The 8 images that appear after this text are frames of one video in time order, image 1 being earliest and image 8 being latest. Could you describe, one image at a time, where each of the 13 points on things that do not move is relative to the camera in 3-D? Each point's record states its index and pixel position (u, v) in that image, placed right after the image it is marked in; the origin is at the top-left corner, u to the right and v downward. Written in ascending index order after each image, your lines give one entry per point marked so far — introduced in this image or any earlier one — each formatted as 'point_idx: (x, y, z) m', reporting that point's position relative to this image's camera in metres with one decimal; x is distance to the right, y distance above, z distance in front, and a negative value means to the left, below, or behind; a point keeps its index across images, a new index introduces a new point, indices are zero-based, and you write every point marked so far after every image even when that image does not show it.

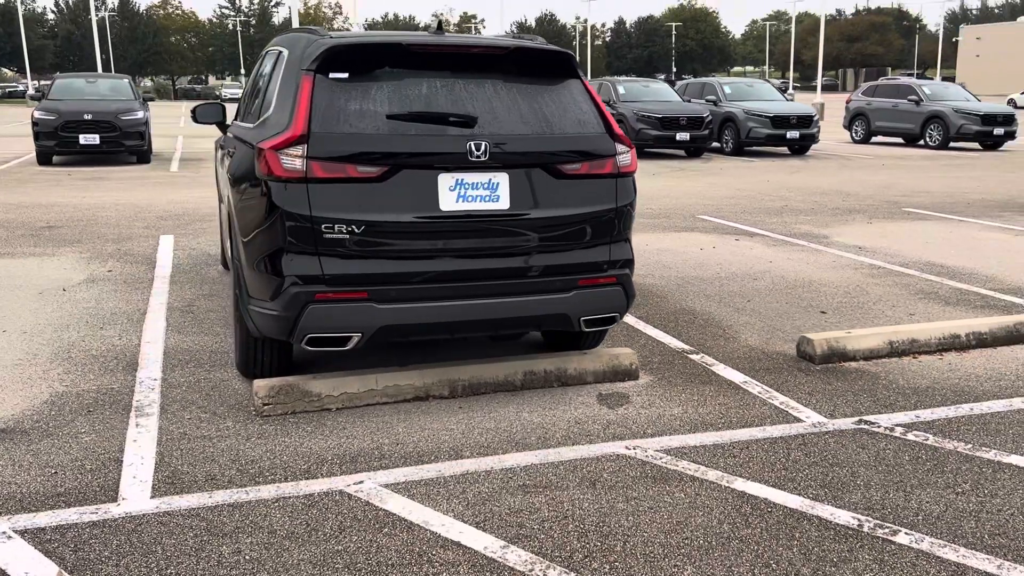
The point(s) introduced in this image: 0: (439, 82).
0: (-0.3, +0.9, +3.9) m
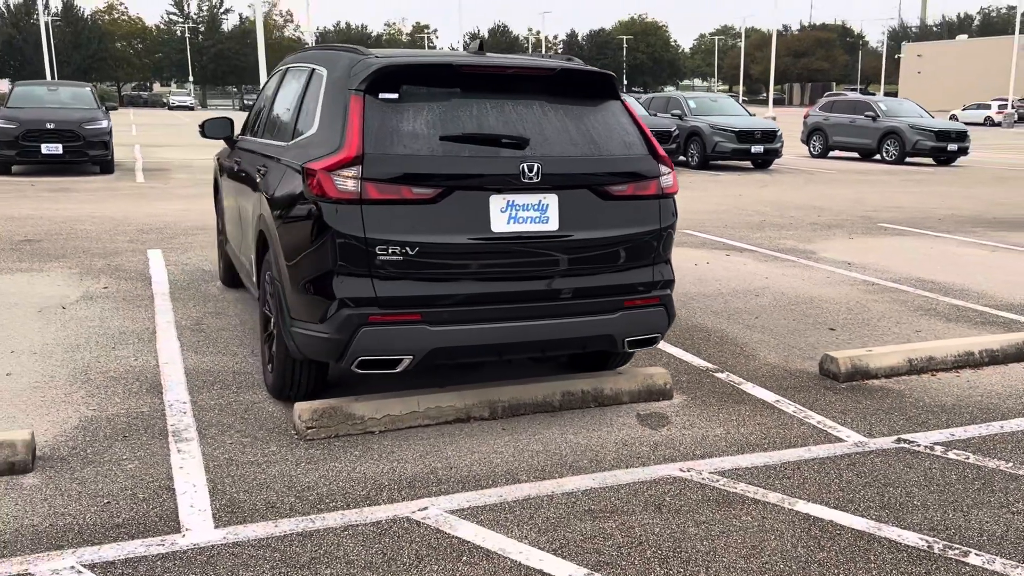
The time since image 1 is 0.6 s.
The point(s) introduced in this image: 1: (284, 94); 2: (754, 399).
0: (-0.1, +0.8, +3.9) m
1: (-1.2, +1.0, +5.1) m
2: (+1.2, -0.6, +4.6) m
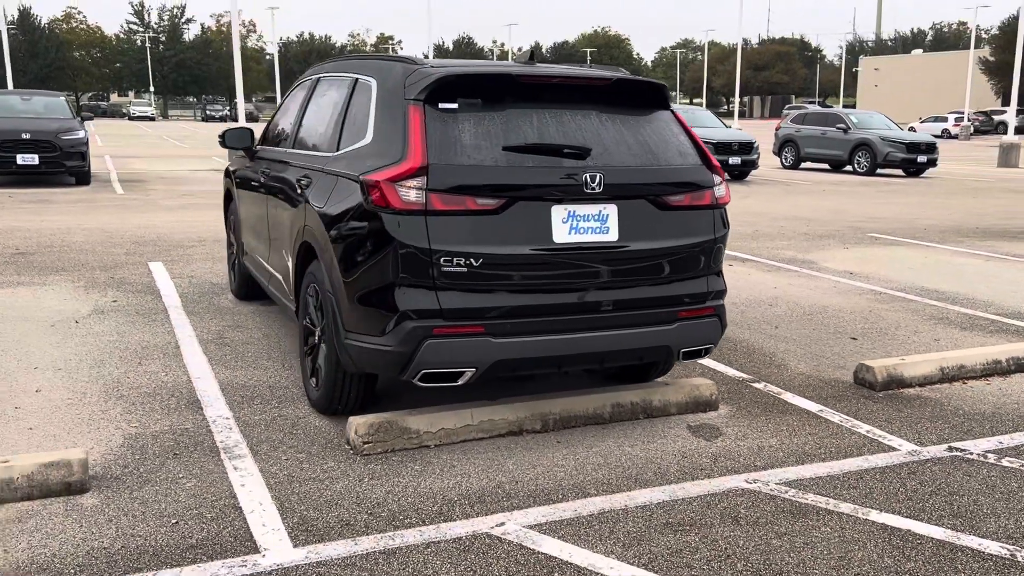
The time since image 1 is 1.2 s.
0: (+0.2, +0.7, +3.9) m
1: (-1.0, +1.0, +5.0) m
2: (+1.4, -0.6, +4.6) m
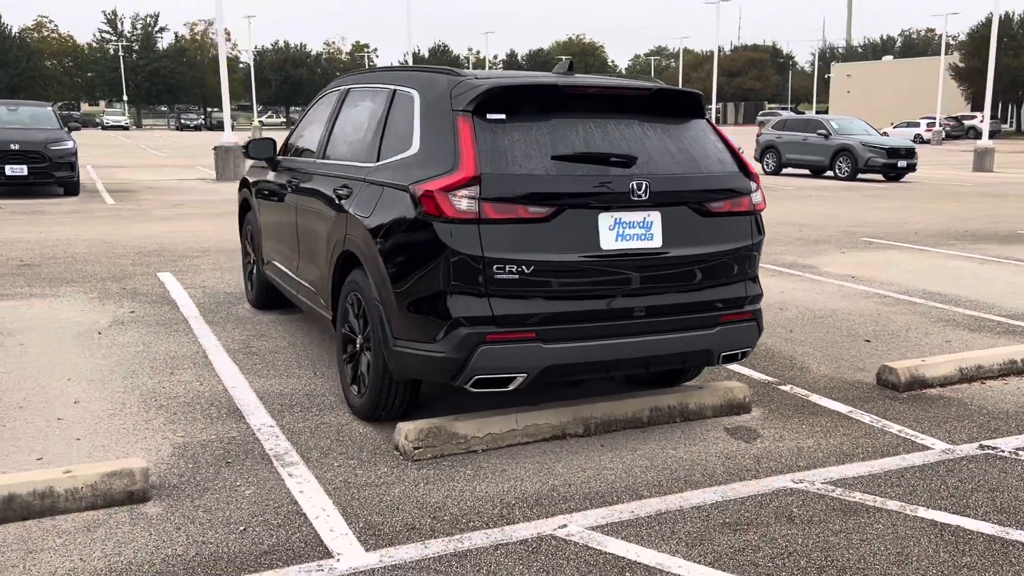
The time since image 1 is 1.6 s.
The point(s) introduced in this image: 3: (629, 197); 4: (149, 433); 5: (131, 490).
0: (+0.3, +0.7, +4.0) m
1: (-0.9, +0.9, +5.0) m
2: (+1.6, -0.6, +4.7) m
3: (+0.5, +0.4, +3.8) m
4: (-1.6, -0.6, +4.2) m
5: (-1.4, -0.7, +3.4) m
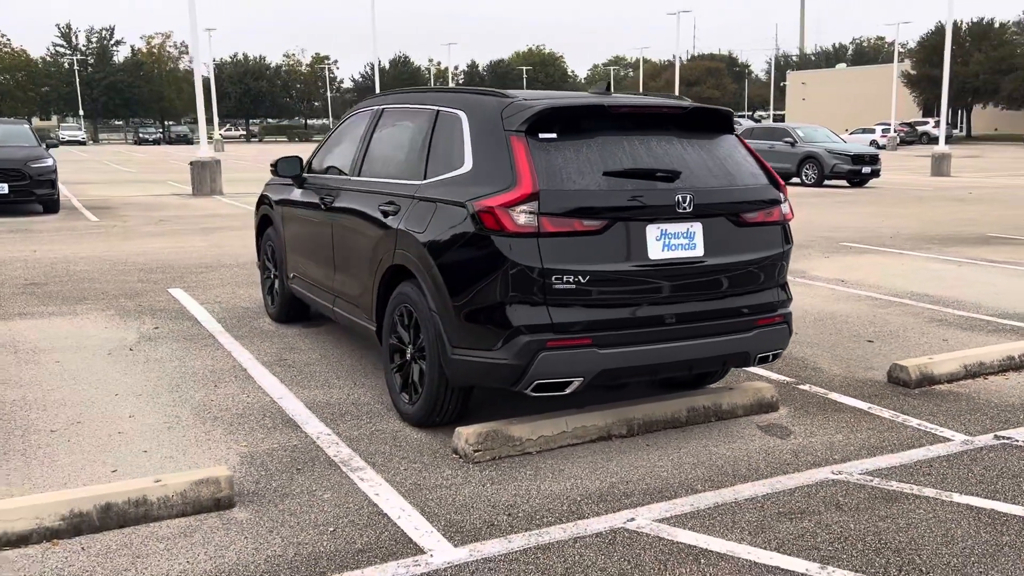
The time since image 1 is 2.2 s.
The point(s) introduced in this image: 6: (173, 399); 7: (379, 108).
0: (+0.6, +0.7, +4.2) m
1: (-0.7, +0.9, +5.2) m
2: (+1.8, -0.6, +5.0) m
3: (+0.7, +0.3, +4.1) m
4: (-1.4, -0.7, +4.3) m
5: (-1.1, -0.8, +3.6) m
6: (-1.8, -0.6, +5.0) m
7: (-0.8, +1.1, +5.5) m
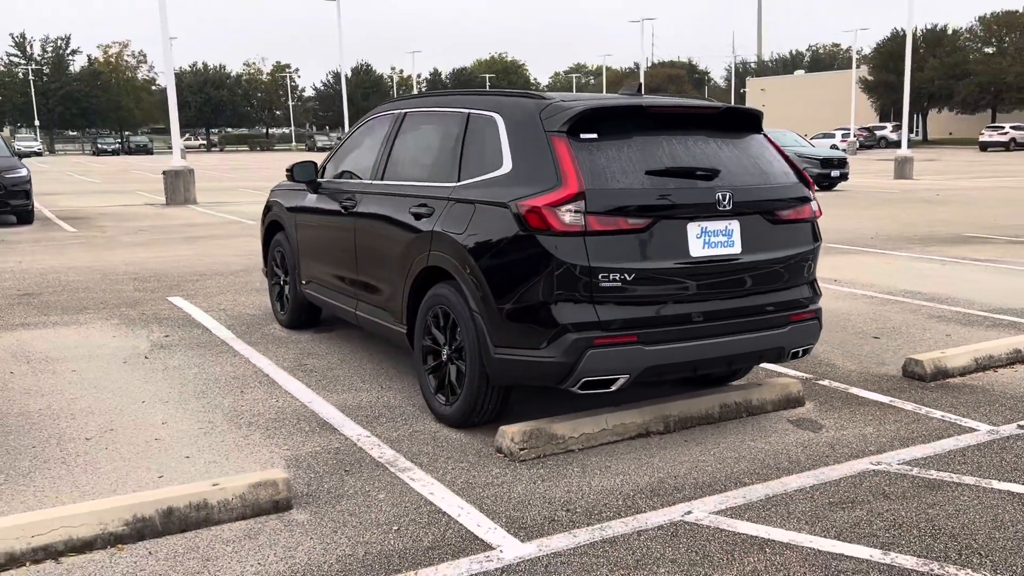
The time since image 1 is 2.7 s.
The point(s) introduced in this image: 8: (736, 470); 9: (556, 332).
0: (+0.7, +0.7, +4.3) m
1: (-0.6, +0.8, +5.2) m
2: (+2.0, -0.6, +5.1) m
3: (+0.9, +0.4, +4.2) m
4: (-1.2, -0.7, +4.3) m
5: (-0.9, -0.8, +3.6) m
6: (-1.7, -0.6, +5.0) m
7: (-0.7, +1.0, +5.5) m
8: (+1.0, -0.8, +4.1) m
9: (+0.2, -0.2, +4.0) m
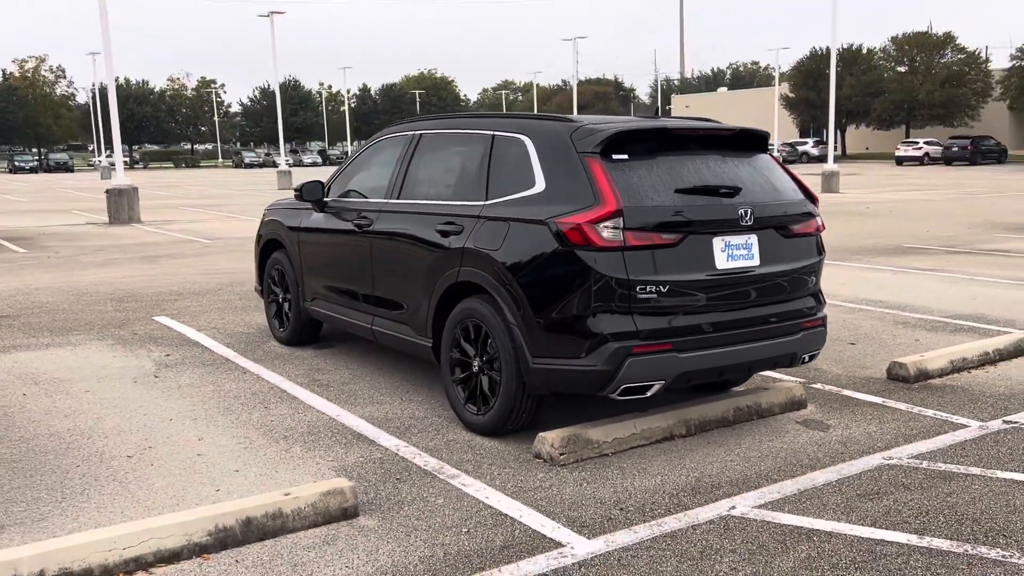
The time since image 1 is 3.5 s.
0: (+0.9, +0.6, +4.6) m
1: (-0.5, +0.8, +5.4) m
2: (+2.1, -0.7, +5.5) m
3: (+1.1, +0.3, +4.5) m
4: (-1.0, -0.8, +4.4) m
5: (-0.7, -0.9, +3.7) m
6: (-1.5, -0.7, +5.1) m
7: (-0.6, +0.9, +5.7) m
8: (+1.2, -0.8, +4.4) m
9: (+0.4, -0.2, +4.2) m
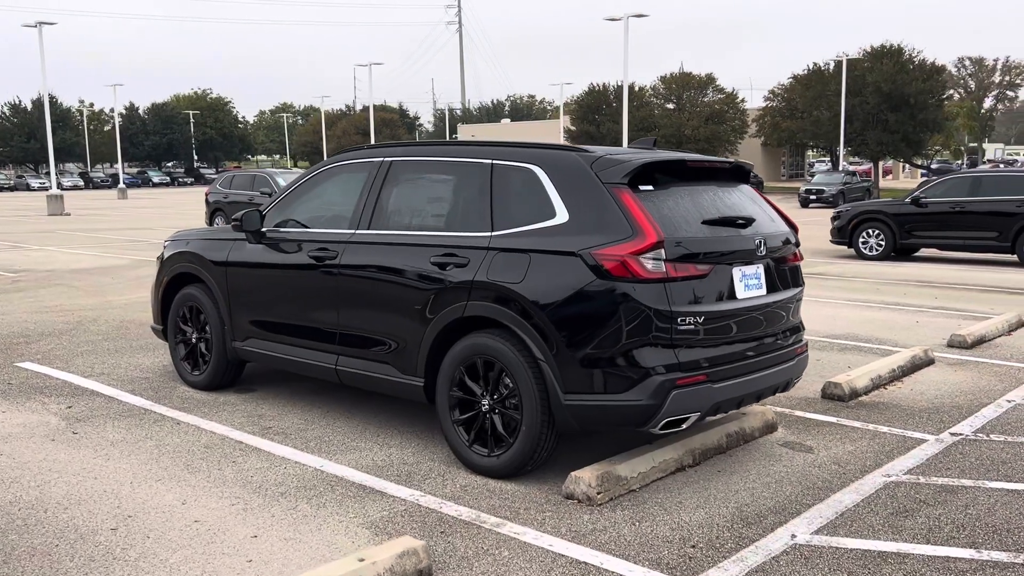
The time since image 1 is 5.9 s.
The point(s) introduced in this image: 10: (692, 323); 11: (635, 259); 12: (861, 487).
0: (+1.0, +0.5, +4.6) m
1: (-0.6, +0.6, +5.1) m
2: (+1.9, -0.8, +5.8) m
3: (+1.2, +0.2, +4.5) m
4: (-0.8, -1.0, +4.0) m
5: (-0.3, -1.0, +3.4) m
6: (-1.5, -0.9, +4.5) m
7: (-0.8, +0.7, +5.3) m
8: (+1.3, -1.0, +4.4) m
9: (+0.6, -0.4, +4.1) m
10: (+0.8, -0.2, +4.2) m
11: (+0.5, +0.1, +4.1) m
12: (+1.7, -1.0, +4.5) m
